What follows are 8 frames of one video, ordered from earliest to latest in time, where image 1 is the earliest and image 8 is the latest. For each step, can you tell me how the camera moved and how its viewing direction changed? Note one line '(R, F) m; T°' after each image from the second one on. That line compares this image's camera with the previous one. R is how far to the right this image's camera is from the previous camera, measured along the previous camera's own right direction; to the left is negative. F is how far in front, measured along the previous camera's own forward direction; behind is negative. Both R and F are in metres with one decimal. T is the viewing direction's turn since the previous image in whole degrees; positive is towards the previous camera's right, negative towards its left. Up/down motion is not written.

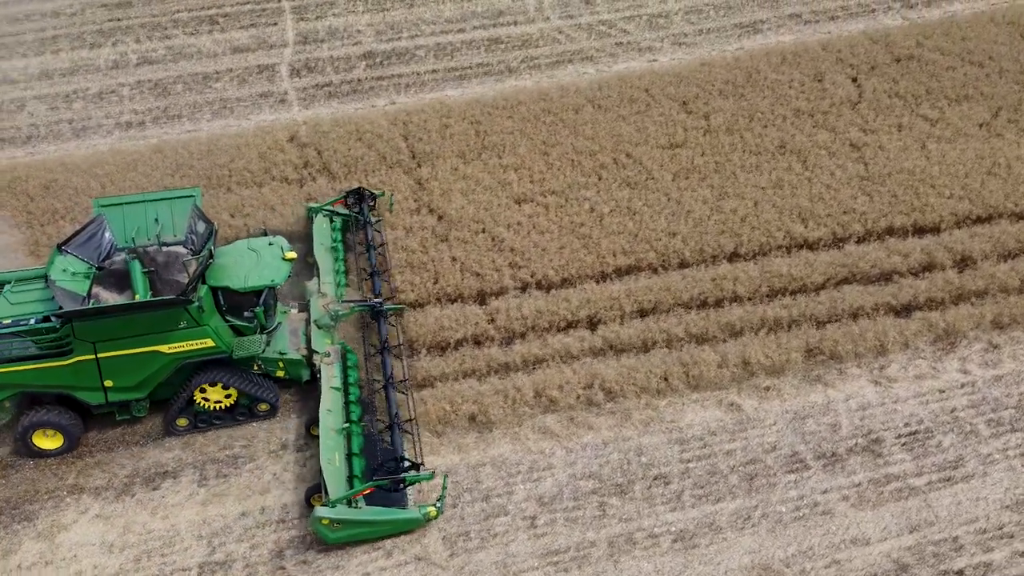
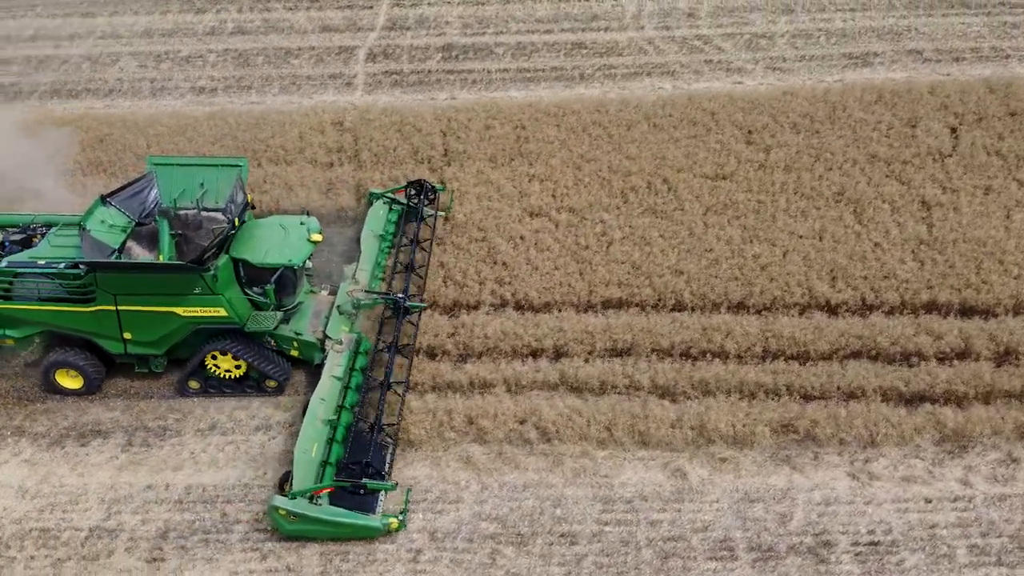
(+1.9, +0.7) m; -10°
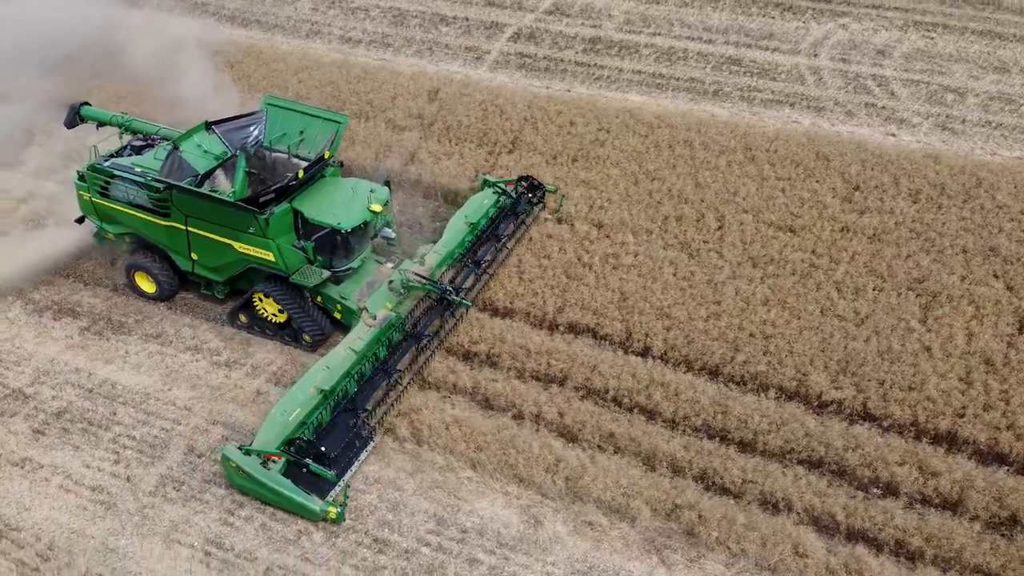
(+3.0, +1.0) m; -17°
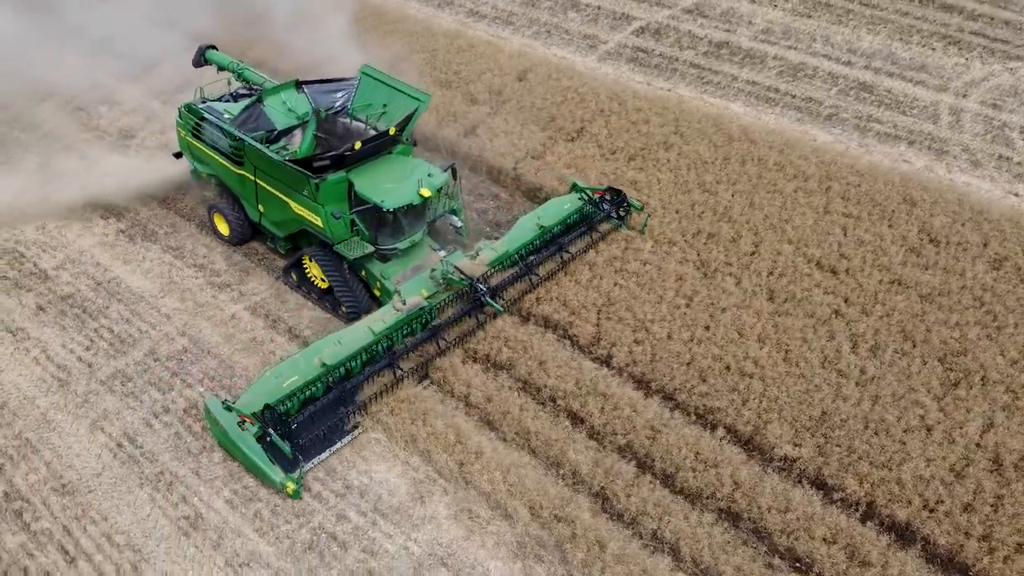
(+2.2, +0.4) m; -13°
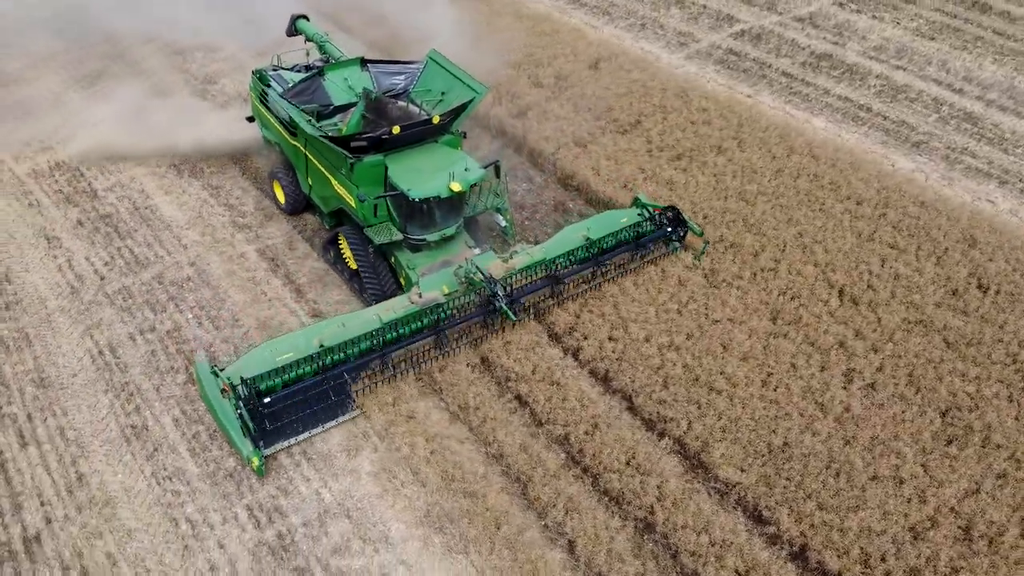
(+1.6, +0.2) m; -10°
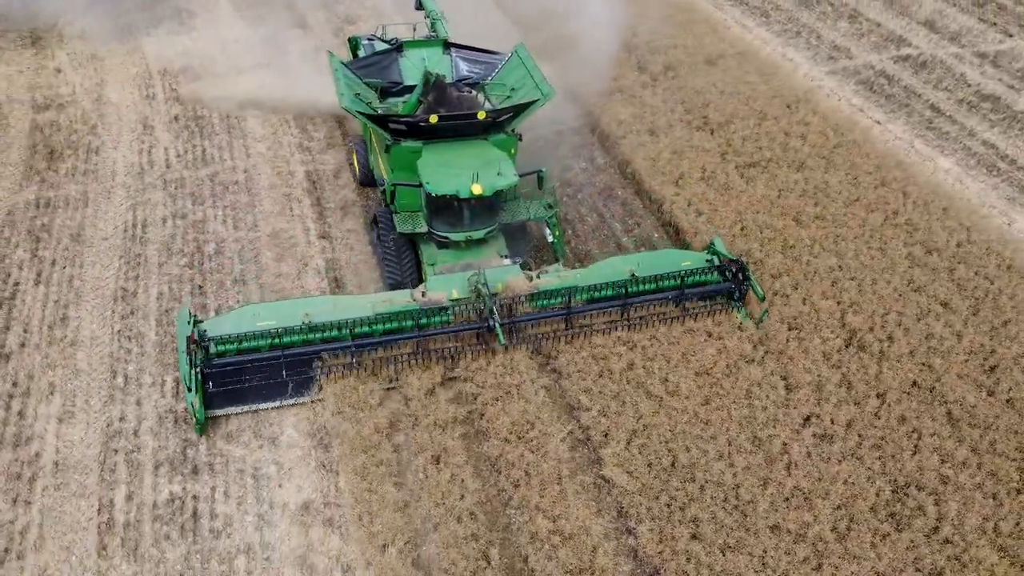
(+2.4, +0.3) m; -15°
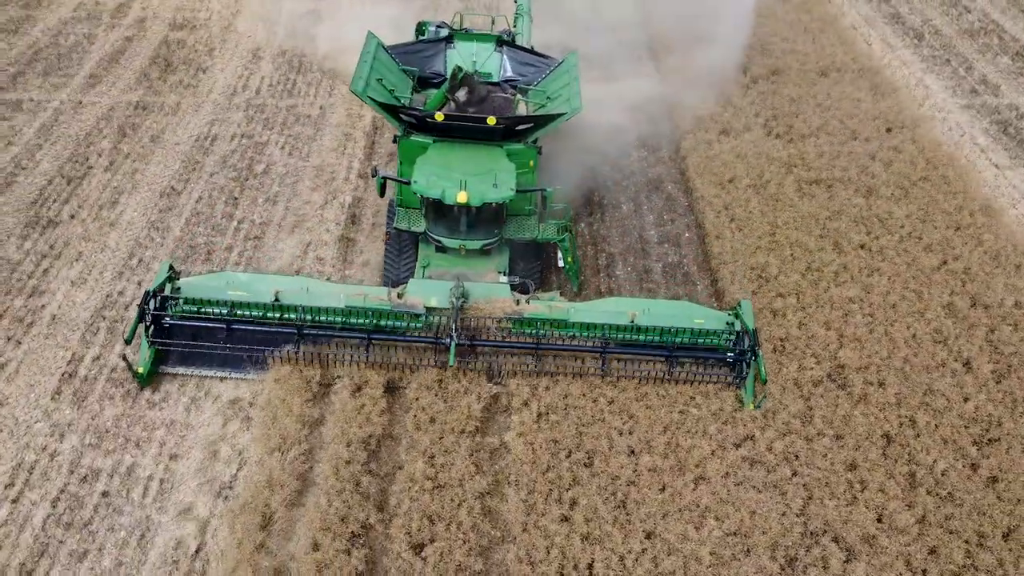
(+2.1, +0.2) m; -13°
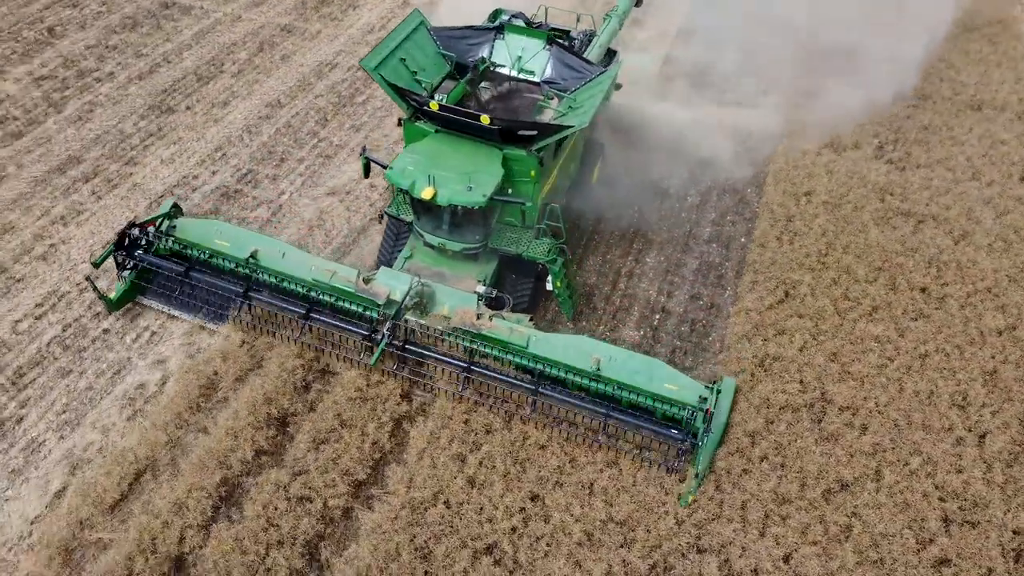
(+2.1, +0.2) m; -15°
